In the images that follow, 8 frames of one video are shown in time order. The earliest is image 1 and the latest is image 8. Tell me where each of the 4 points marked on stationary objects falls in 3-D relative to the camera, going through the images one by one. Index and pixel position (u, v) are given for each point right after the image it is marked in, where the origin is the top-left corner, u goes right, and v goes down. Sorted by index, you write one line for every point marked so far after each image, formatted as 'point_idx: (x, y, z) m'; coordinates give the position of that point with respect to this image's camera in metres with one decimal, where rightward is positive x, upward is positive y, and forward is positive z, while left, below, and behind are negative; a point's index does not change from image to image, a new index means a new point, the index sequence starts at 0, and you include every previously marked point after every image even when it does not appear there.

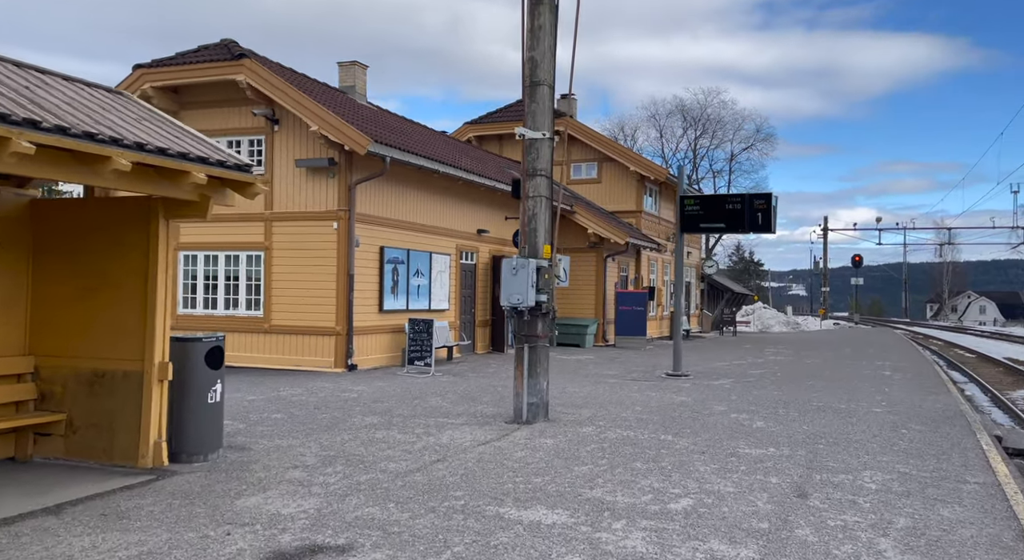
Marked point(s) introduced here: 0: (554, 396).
0: (+0.6, -1.6, +11.9) m
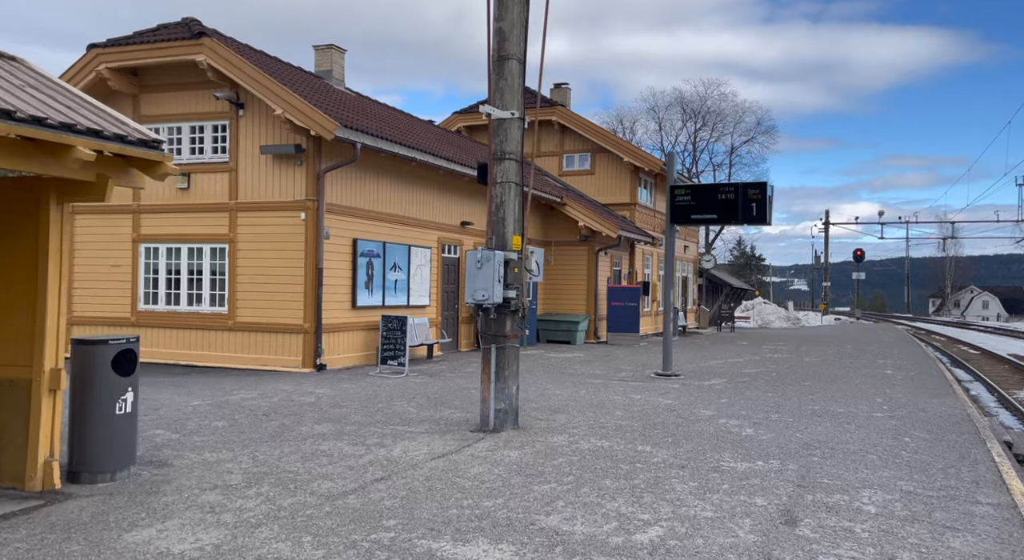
0: (+0.2, -1.5, +11.1) m
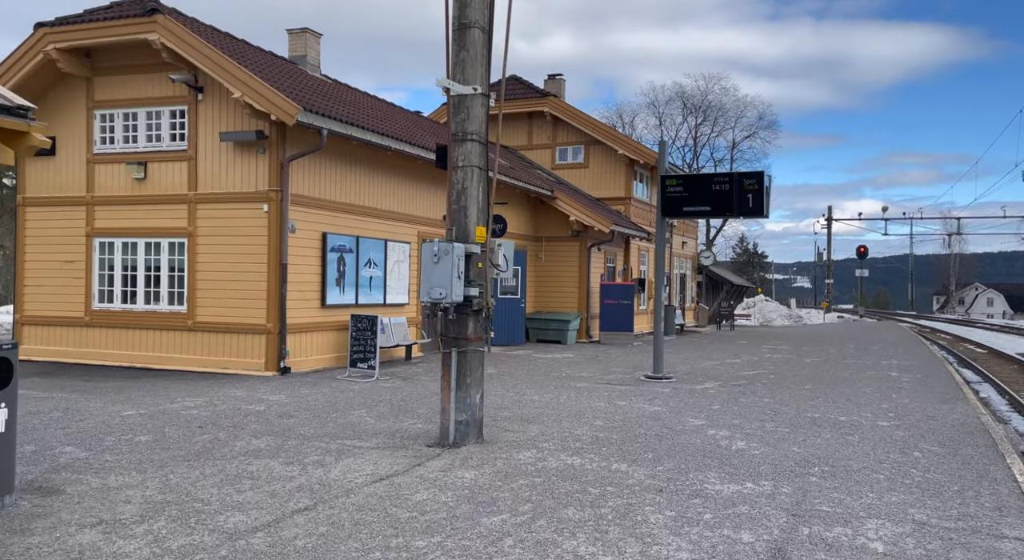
0: (-0.1, -1.5, +10.2) m
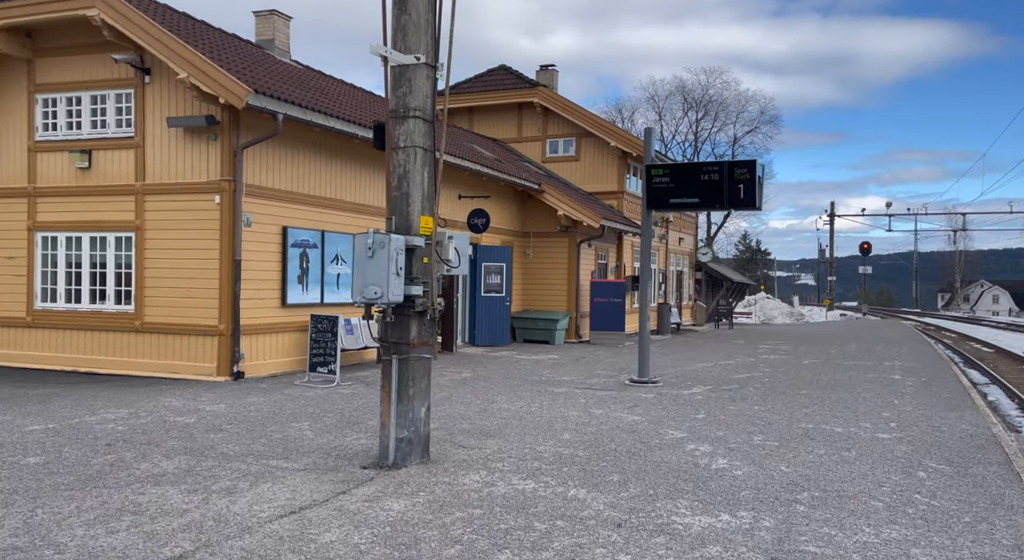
0: (-0.5, -1.5, +9.2) m
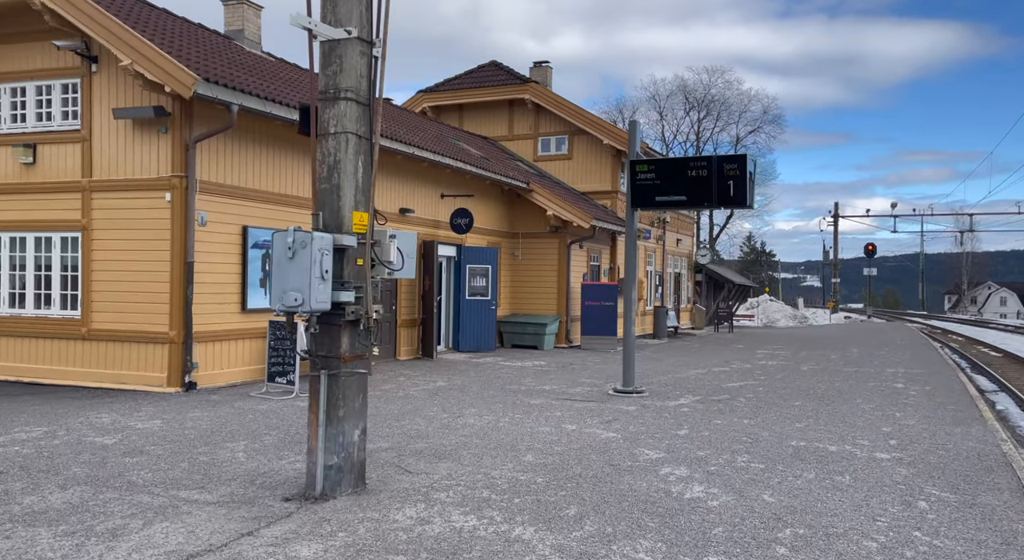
0: (-0.9, -1.5, +8.4) m
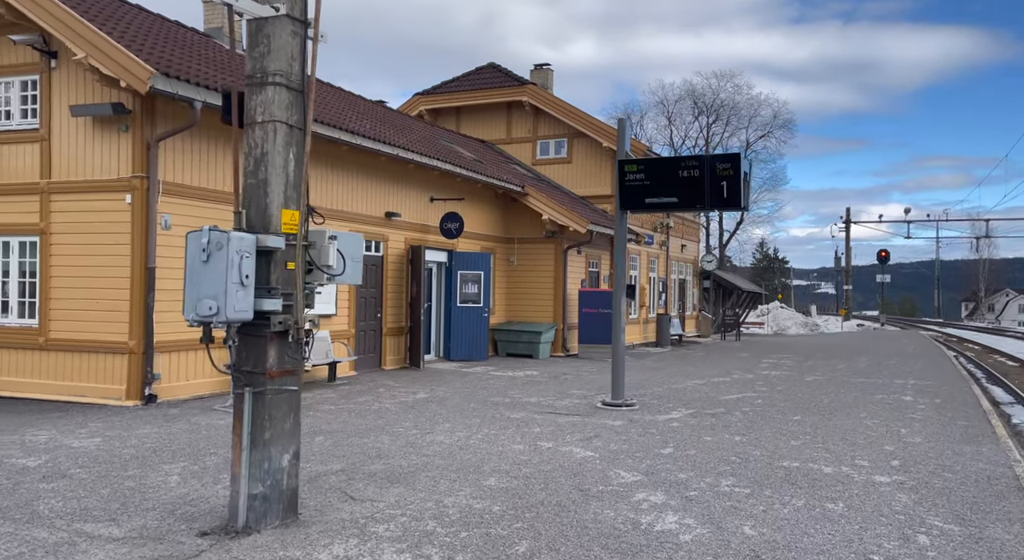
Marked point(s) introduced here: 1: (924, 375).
0: (-1.2, -1.6, +7.8) m
1: (+8.5, -2.0, +17.9) m
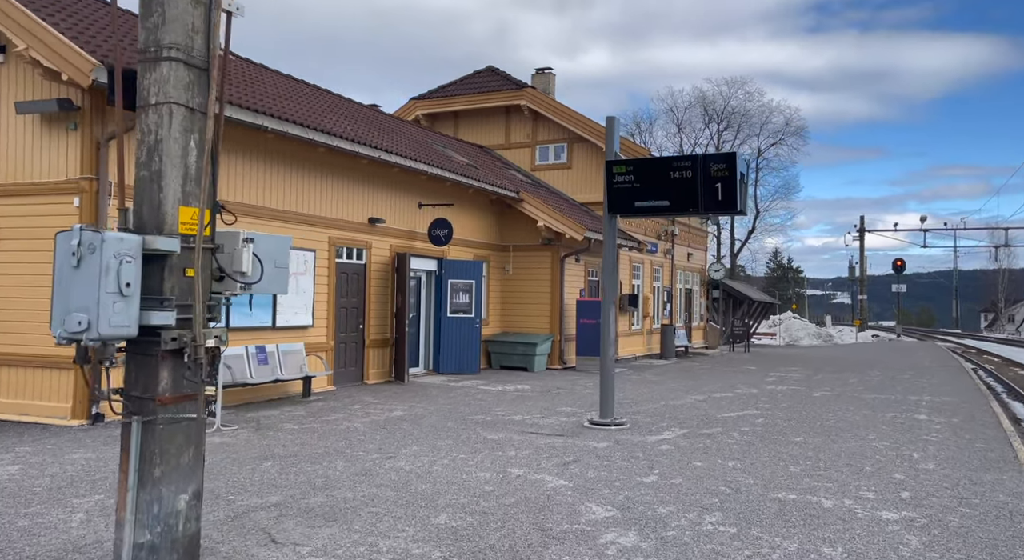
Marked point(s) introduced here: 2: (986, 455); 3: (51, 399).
0: (-1.5, -1.6, +7.0) m
1: (+8.4, -2.2, +16.9) m
2: (+5.1, -1.9, +9.3) m
3: (-5.2, -1.3, +9.7) m
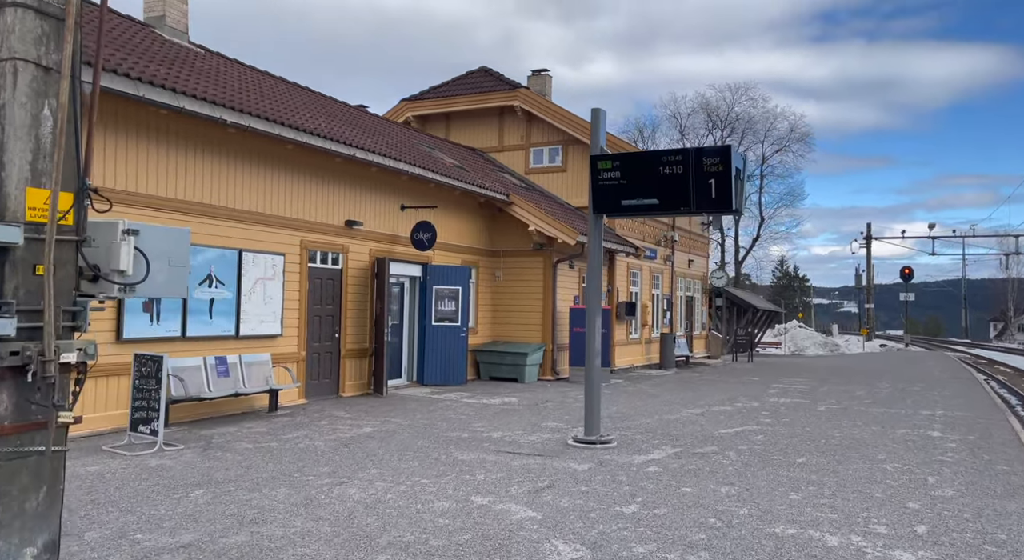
0: (-1.8, -1.7, +6.1) m
1: (+8.1, -2.3, +15.9) m
2: (+4.8, -1.9, +8.4) m
3: (-5.4, -1.4, +8.8) m
